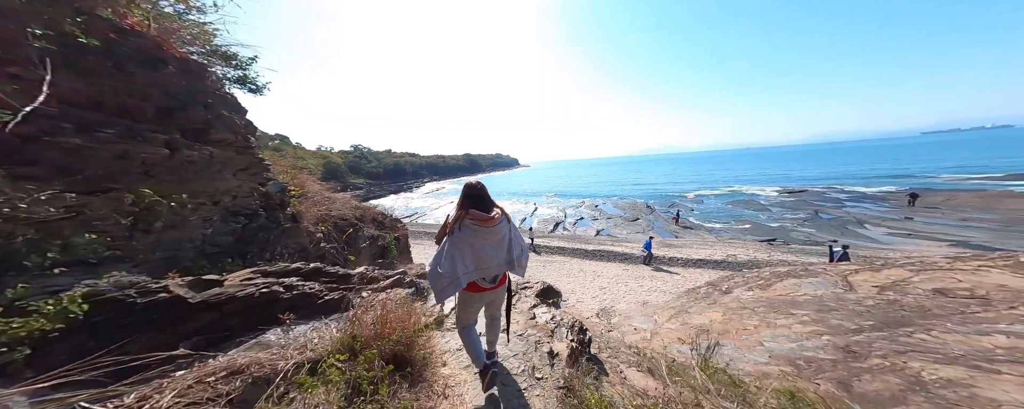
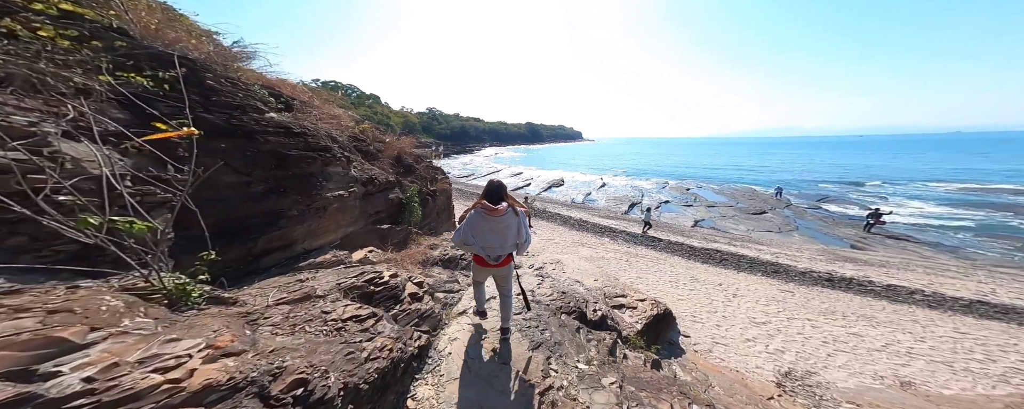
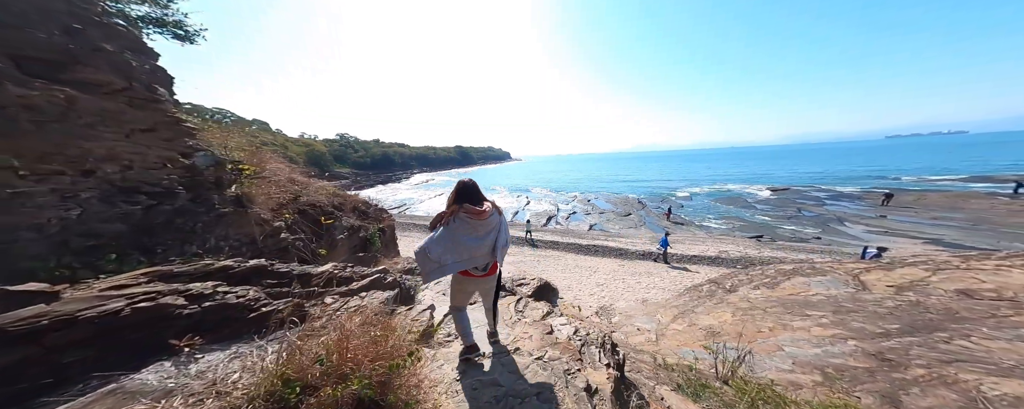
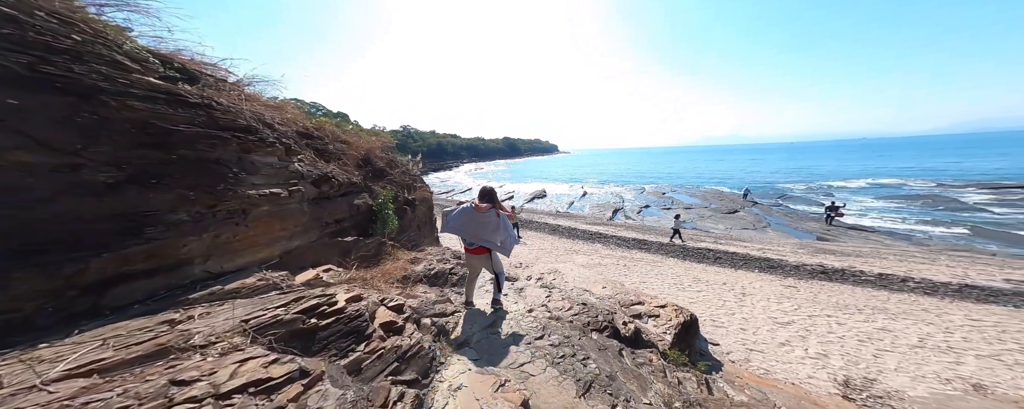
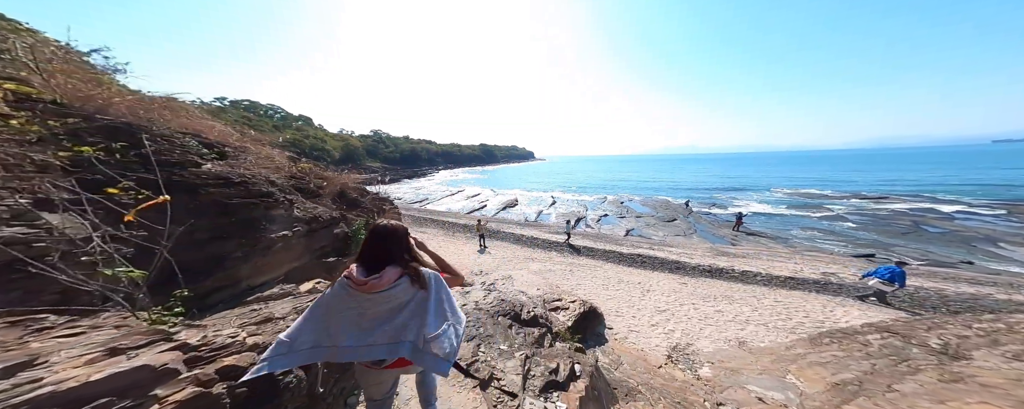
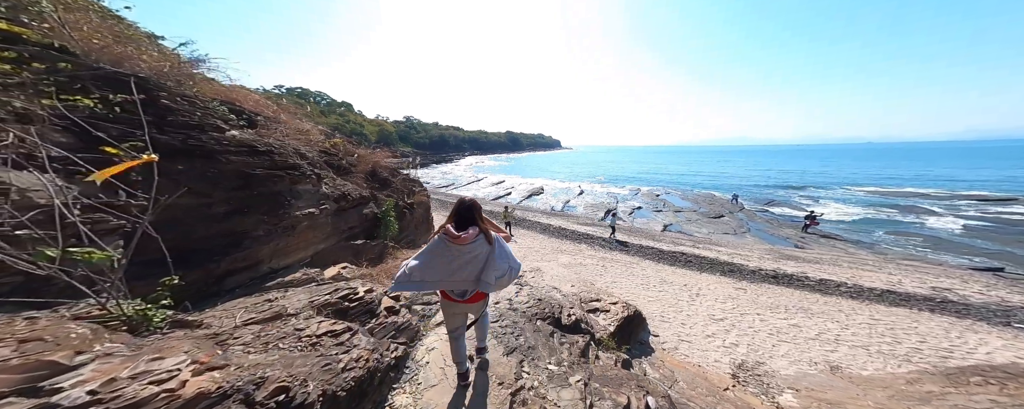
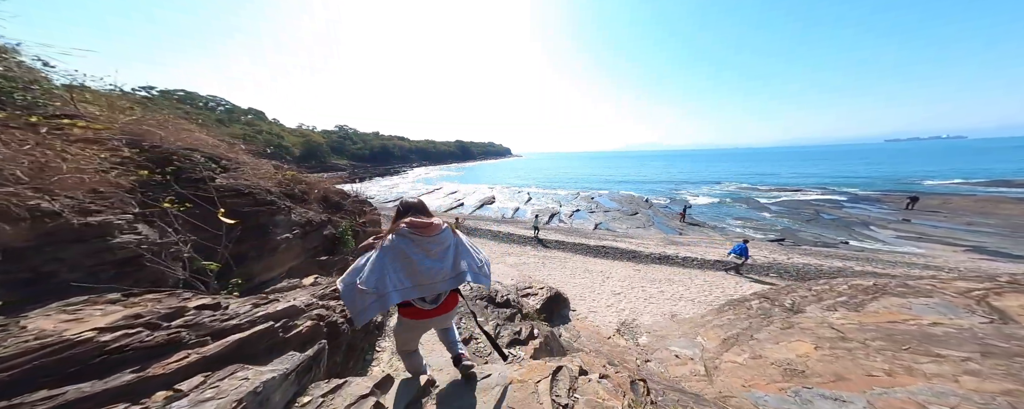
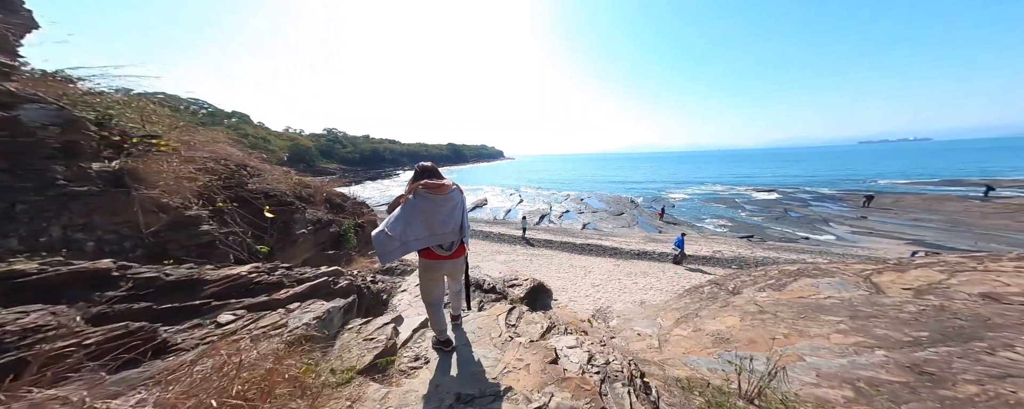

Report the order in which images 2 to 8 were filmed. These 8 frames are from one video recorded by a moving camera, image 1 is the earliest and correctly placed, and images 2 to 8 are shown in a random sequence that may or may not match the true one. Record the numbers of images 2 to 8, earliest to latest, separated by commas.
3, 8, 7, 5, 6, 2, 4
